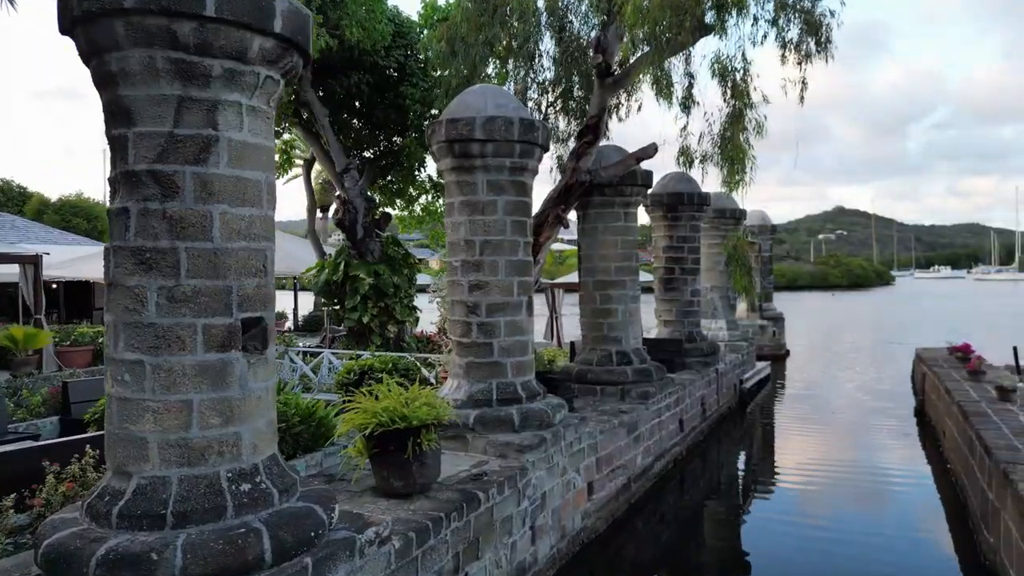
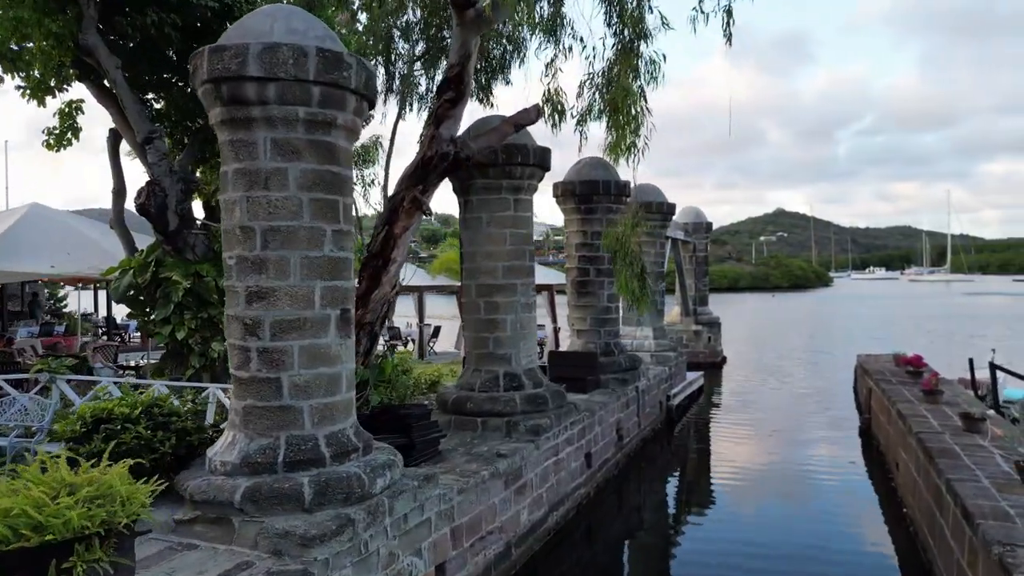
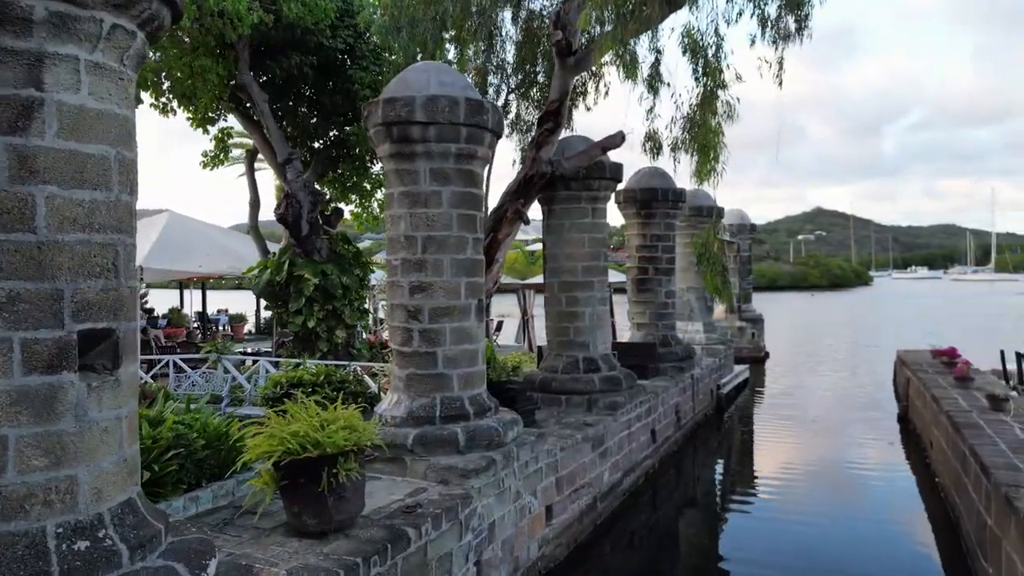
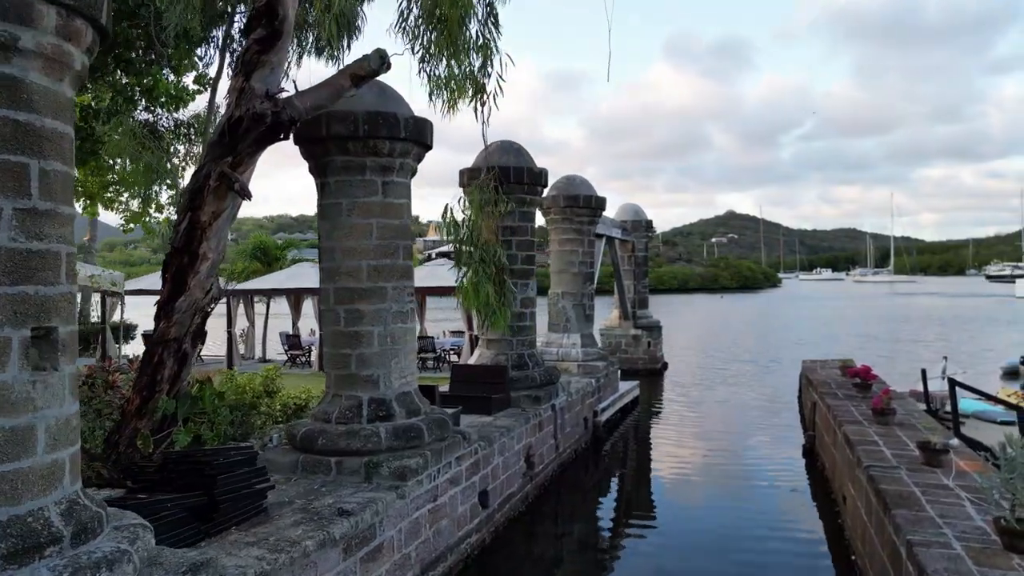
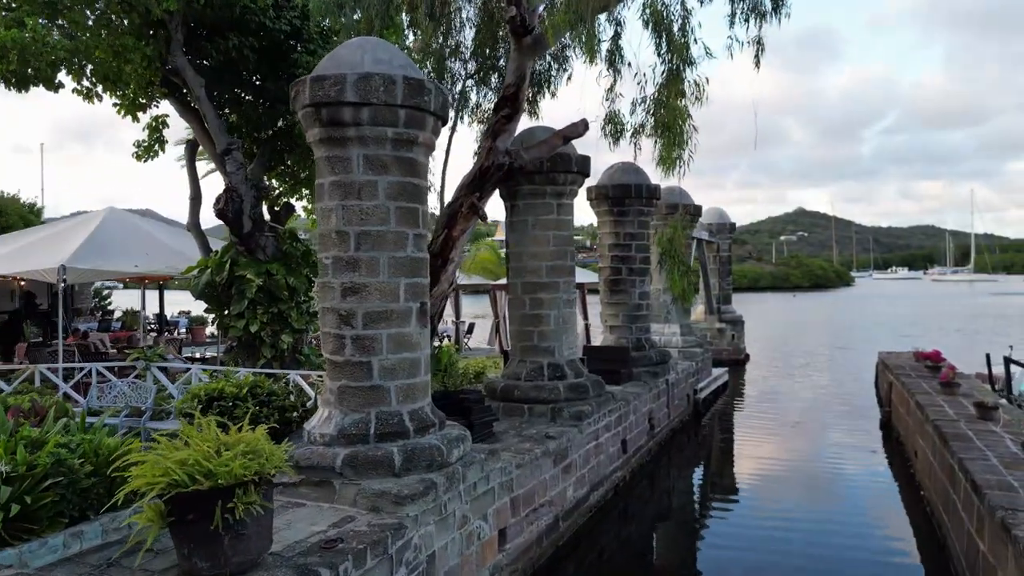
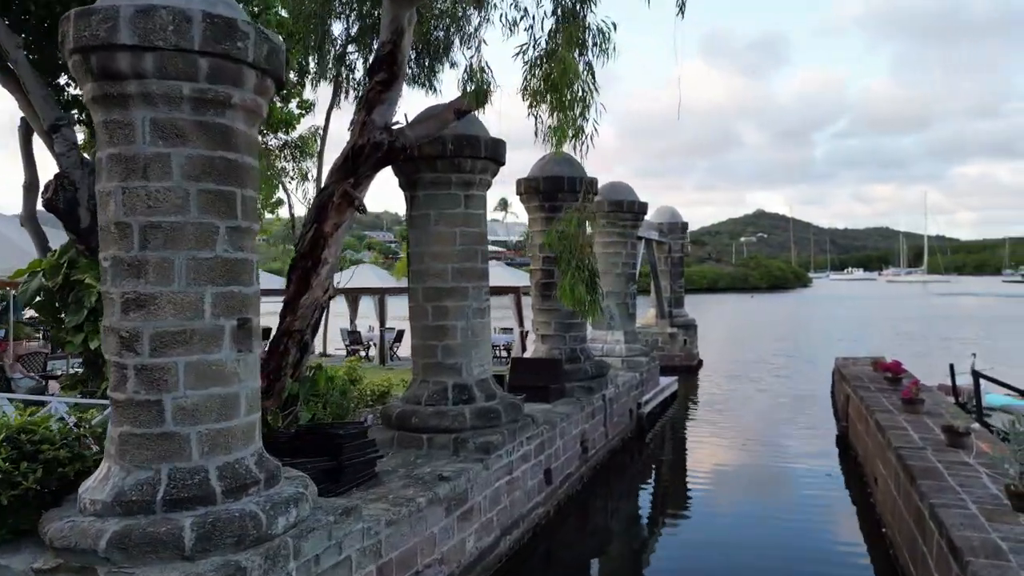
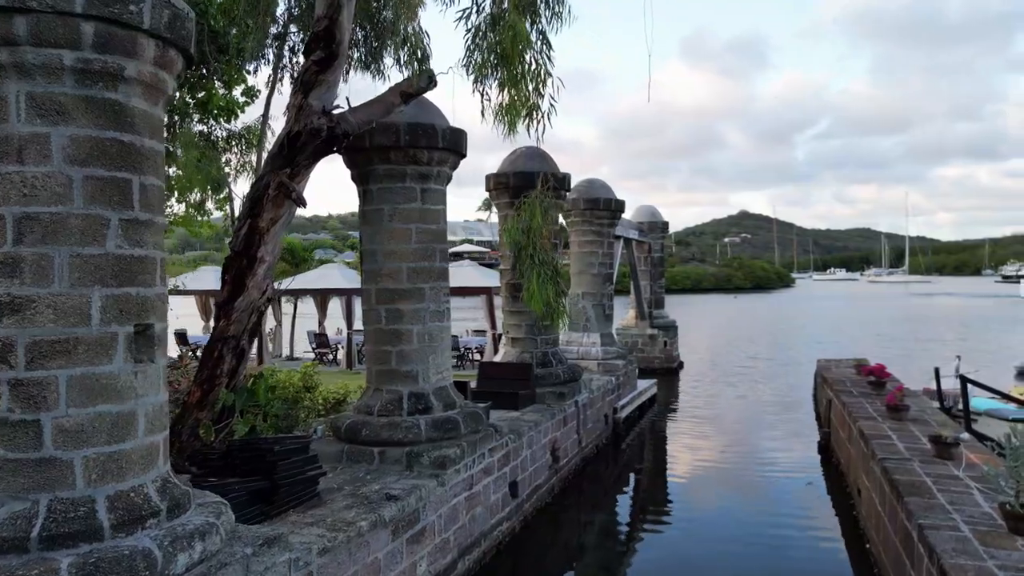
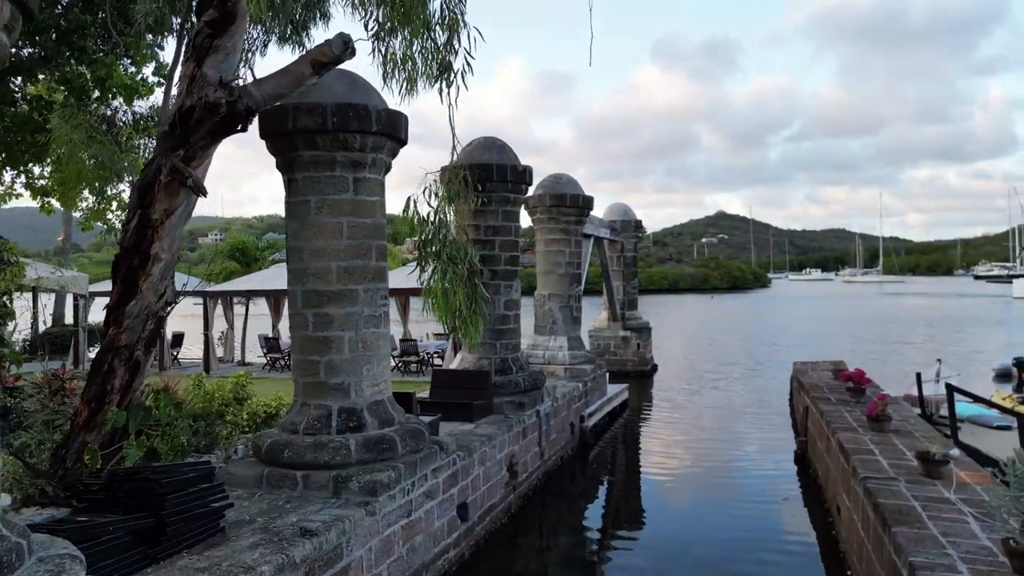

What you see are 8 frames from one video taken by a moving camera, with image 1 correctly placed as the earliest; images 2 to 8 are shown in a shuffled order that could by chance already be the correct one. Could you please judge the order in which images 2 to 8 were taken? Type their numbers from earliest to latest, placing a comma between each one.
3, 5, 2, 6, 7, 4, 8
